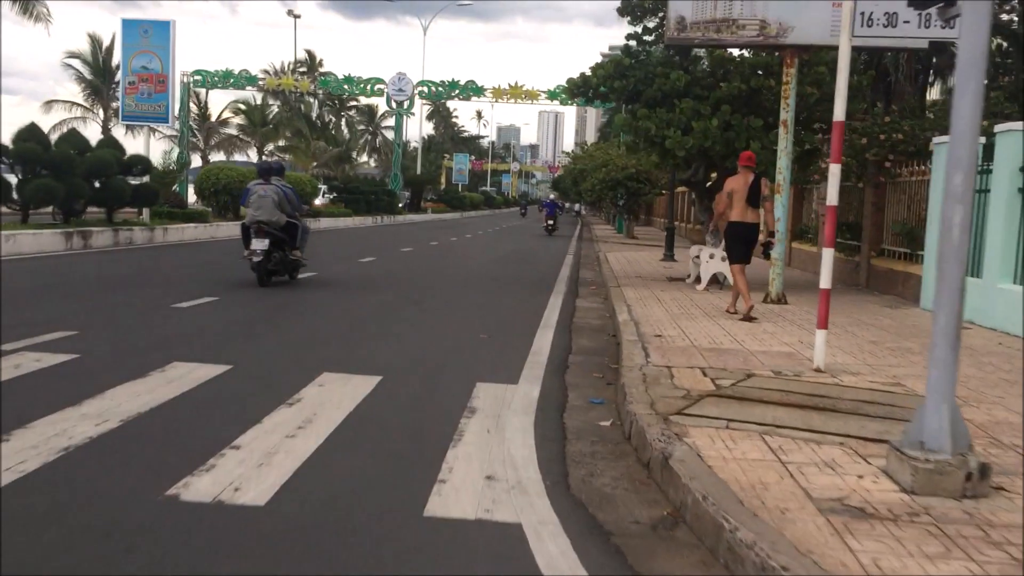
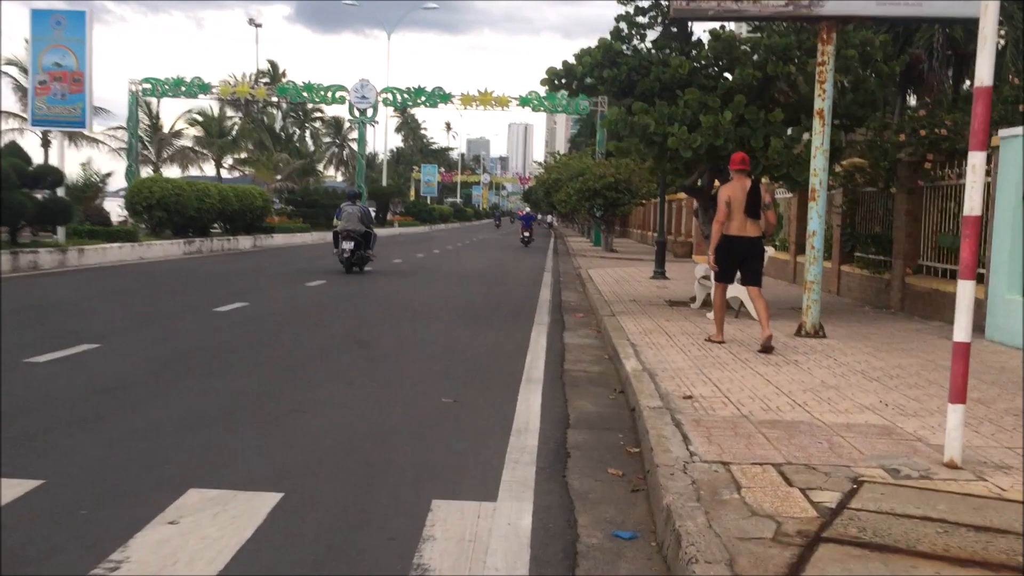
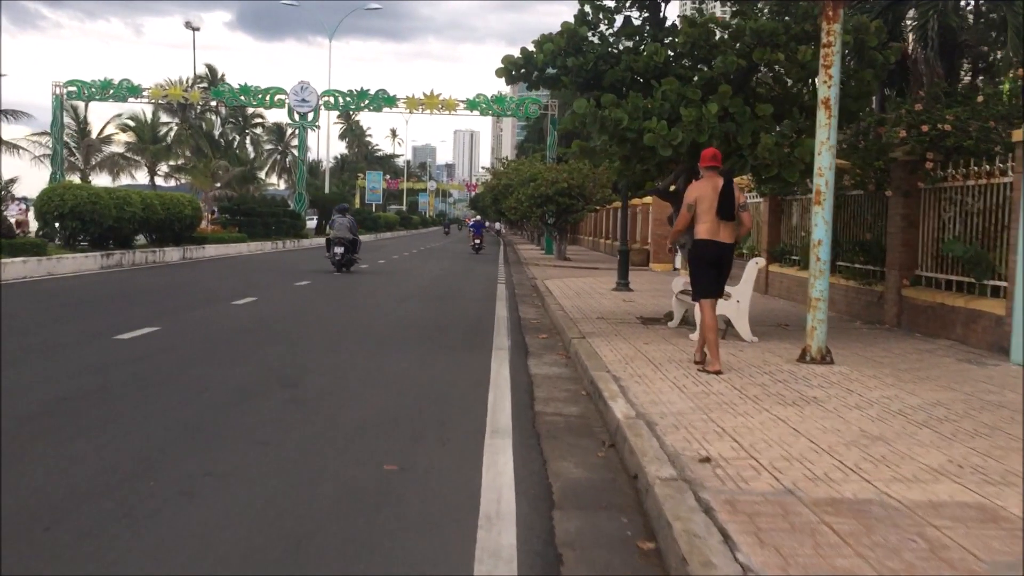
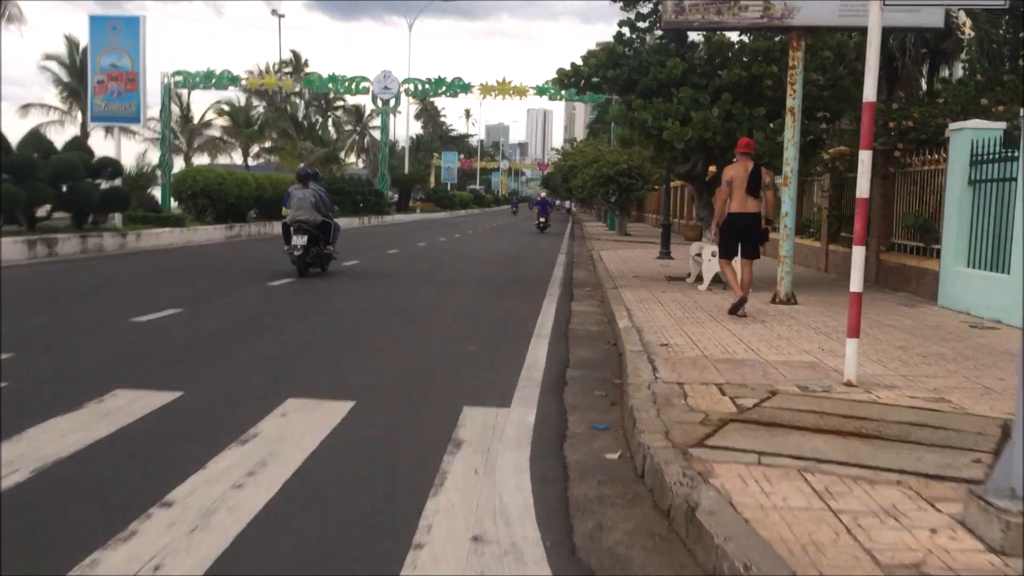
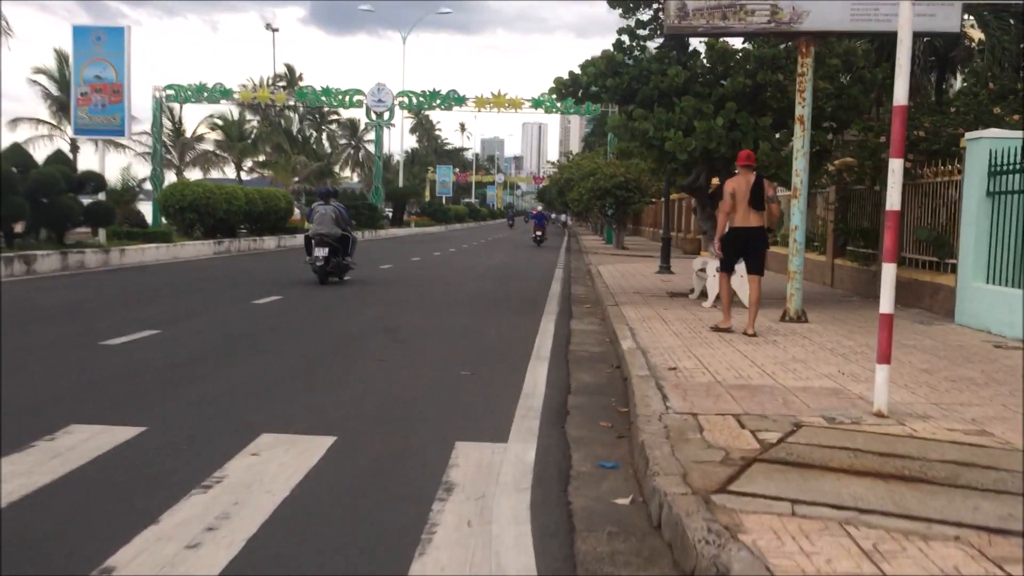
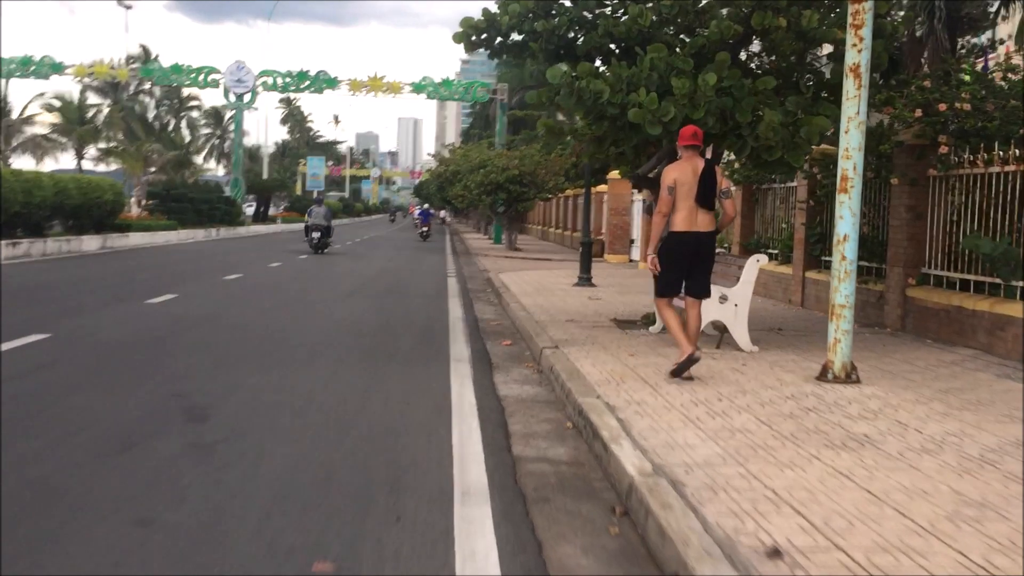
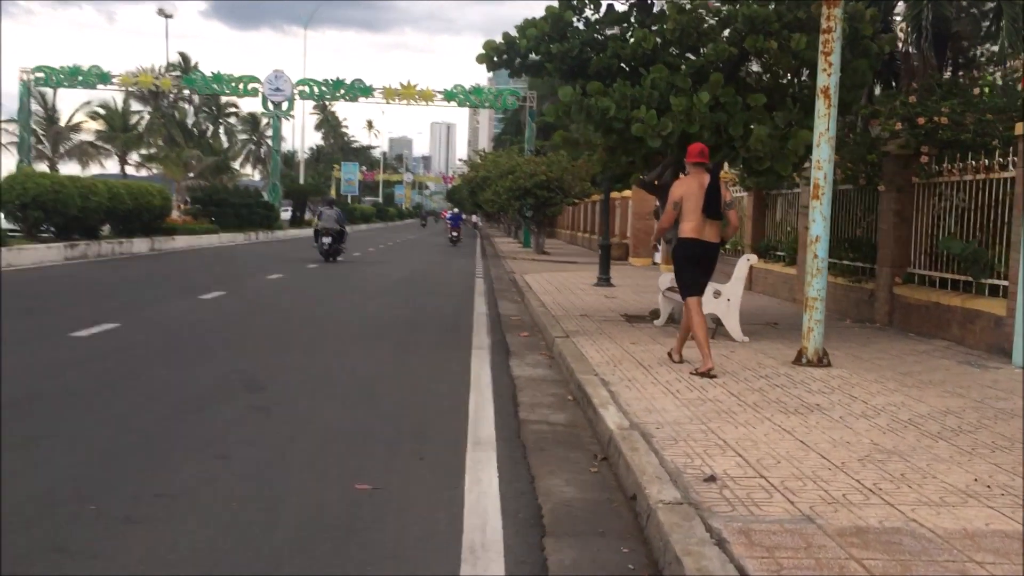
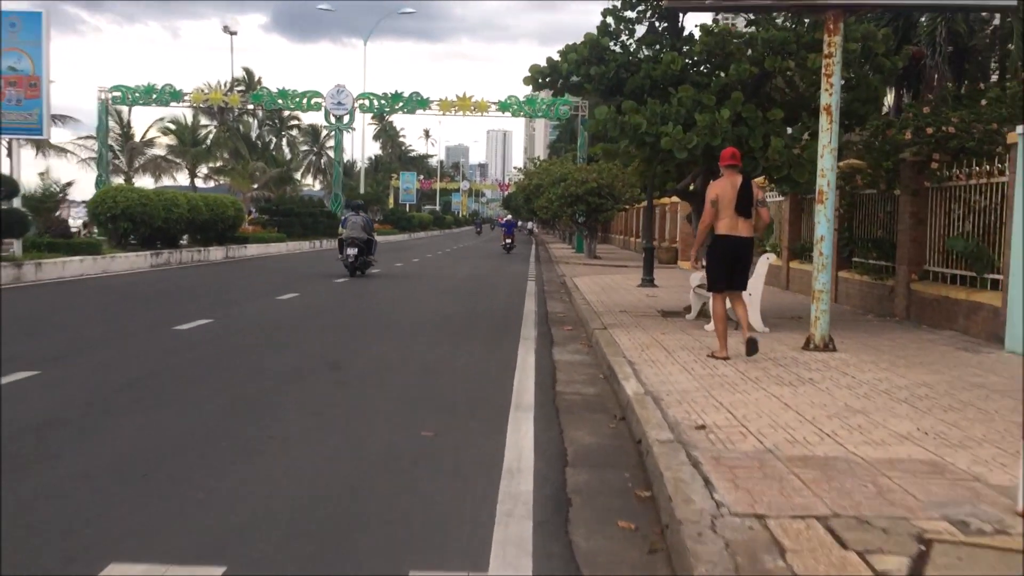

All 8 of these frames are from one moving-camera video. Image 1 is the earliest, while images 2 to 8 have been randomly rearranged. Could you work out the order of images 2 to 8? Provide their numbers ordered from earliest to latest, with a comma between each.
4, 5, 2, 8, 3, 7, 6
